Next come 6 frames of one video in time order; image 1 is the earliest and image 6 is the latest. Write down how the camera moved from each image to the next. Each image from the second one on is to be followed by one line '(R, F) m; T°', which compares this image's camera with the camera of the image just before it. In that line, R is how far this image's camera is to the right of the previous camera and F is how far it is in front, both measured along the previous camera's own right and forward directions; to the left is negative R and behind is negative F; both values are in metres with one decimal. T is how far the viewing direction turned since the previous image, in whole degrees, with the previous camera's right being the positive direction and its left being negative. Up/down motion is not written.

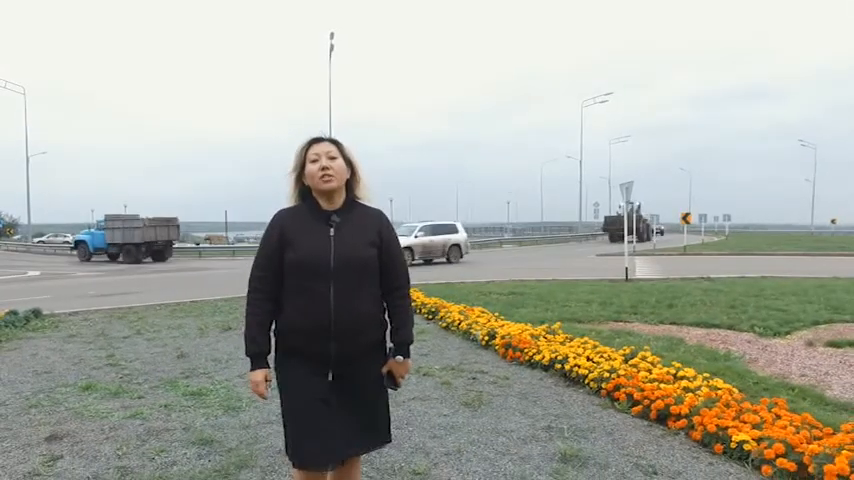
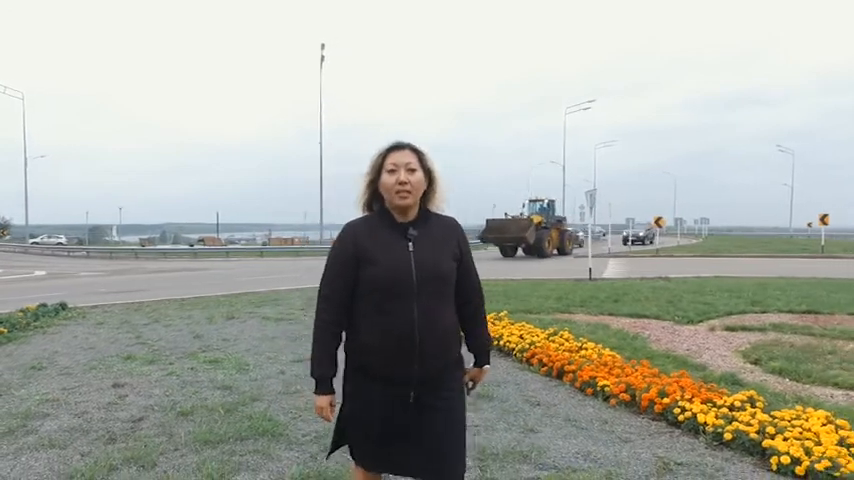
(+0.3, -1.8) m; +1°
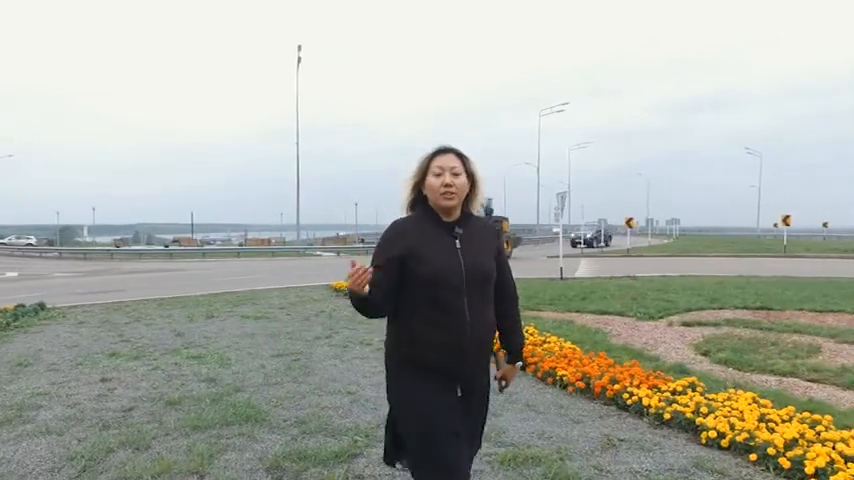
(0.0, -0.4) m; +2°
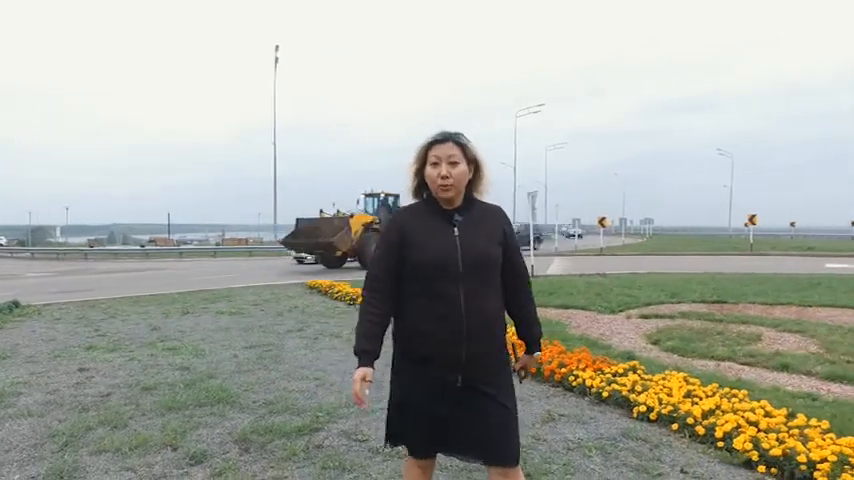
(+0.2, -0.4) m; +2°
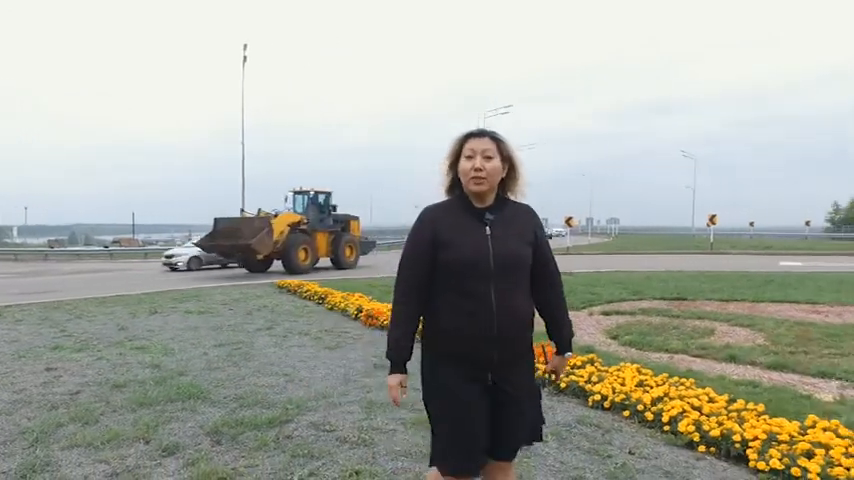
(0.0, -0.2) m; +3°
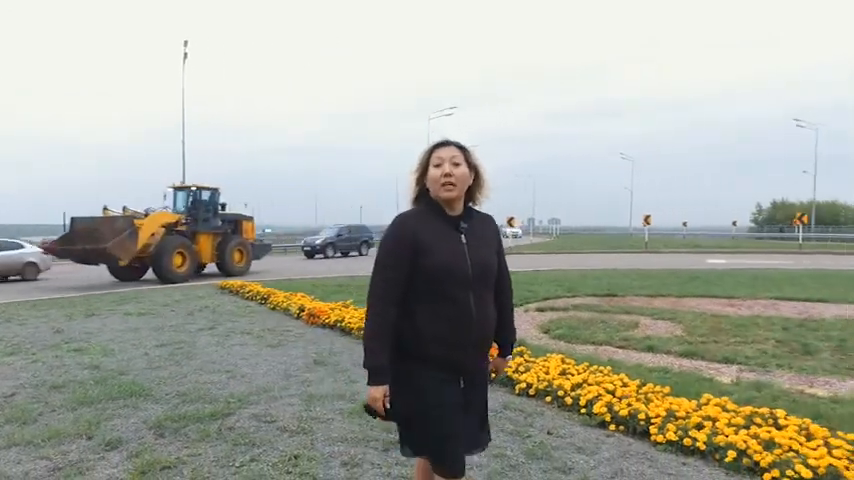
(+0.1, -0.3) m; +5°
